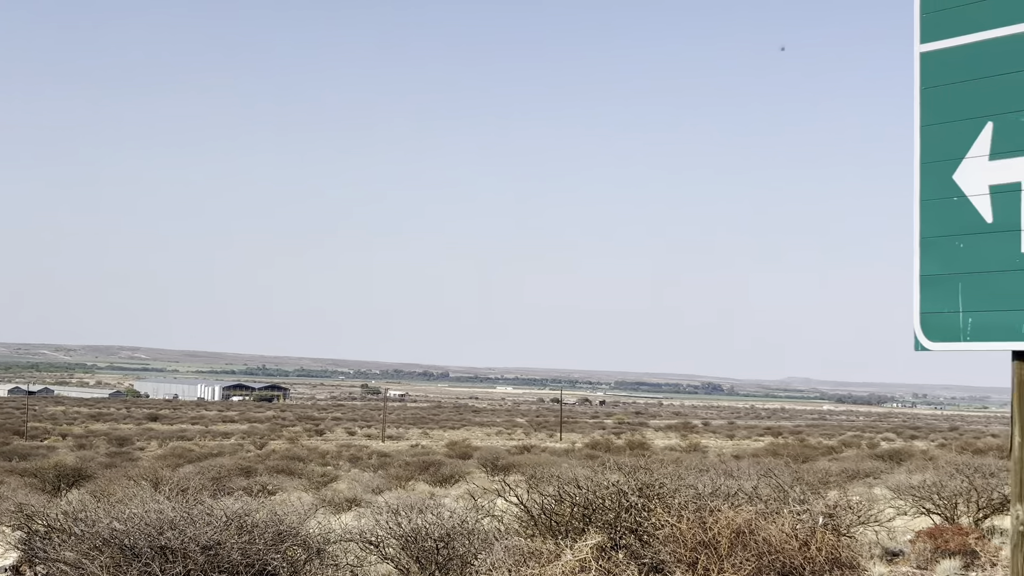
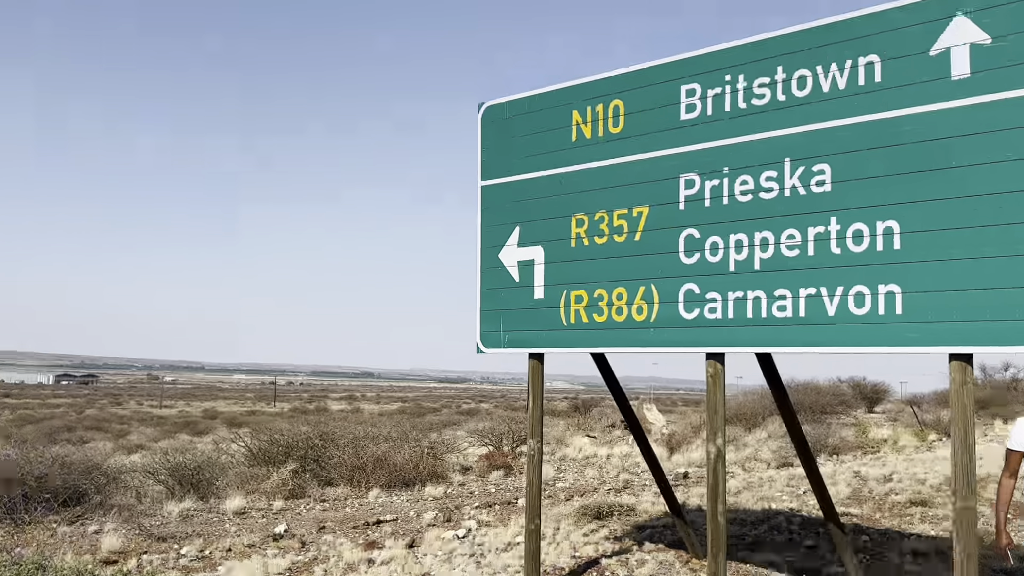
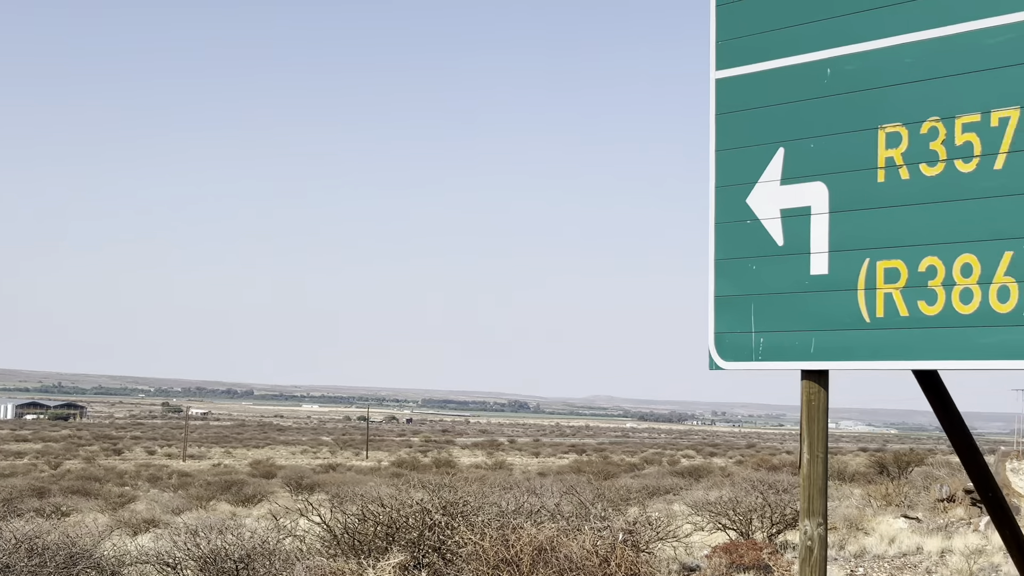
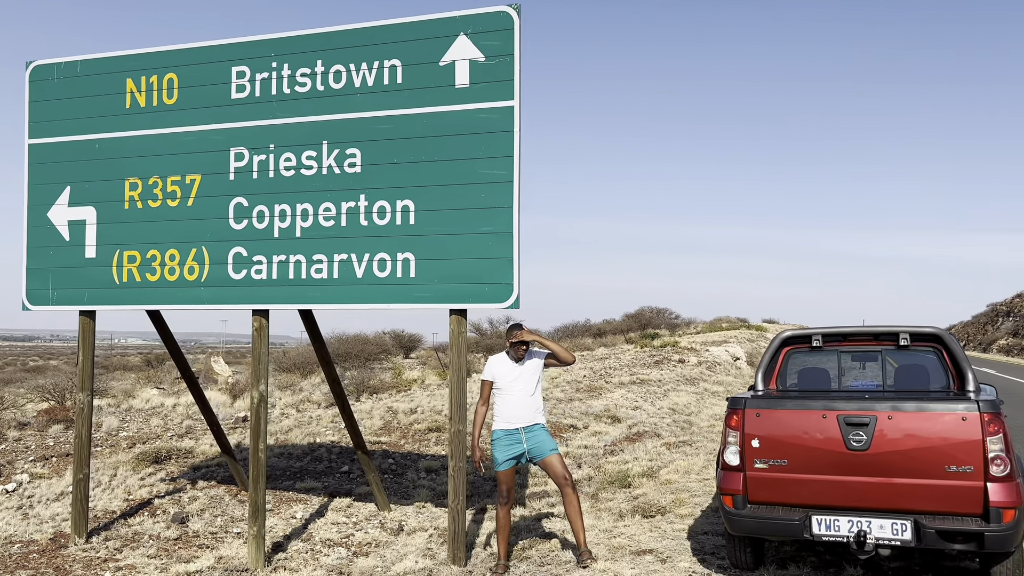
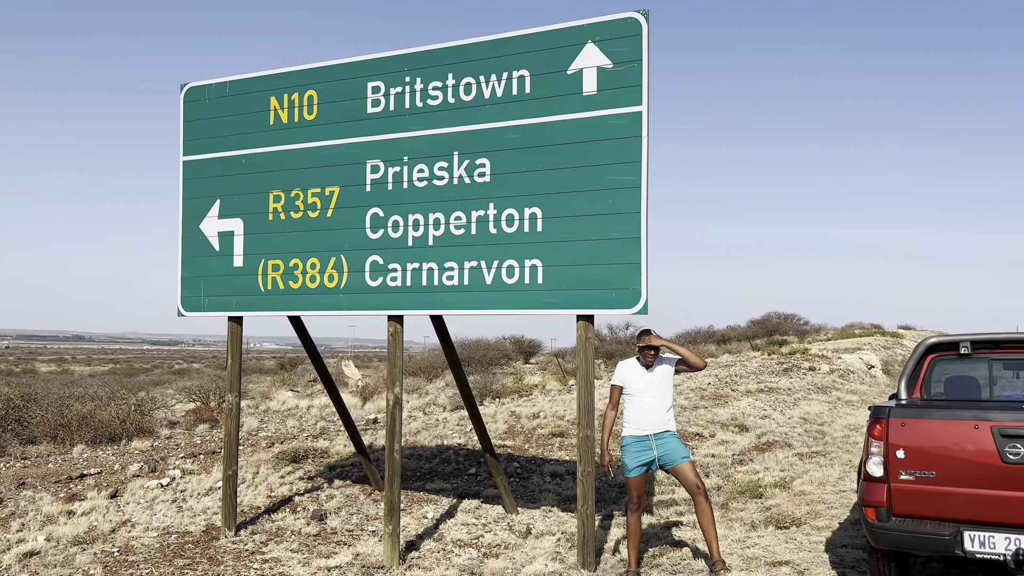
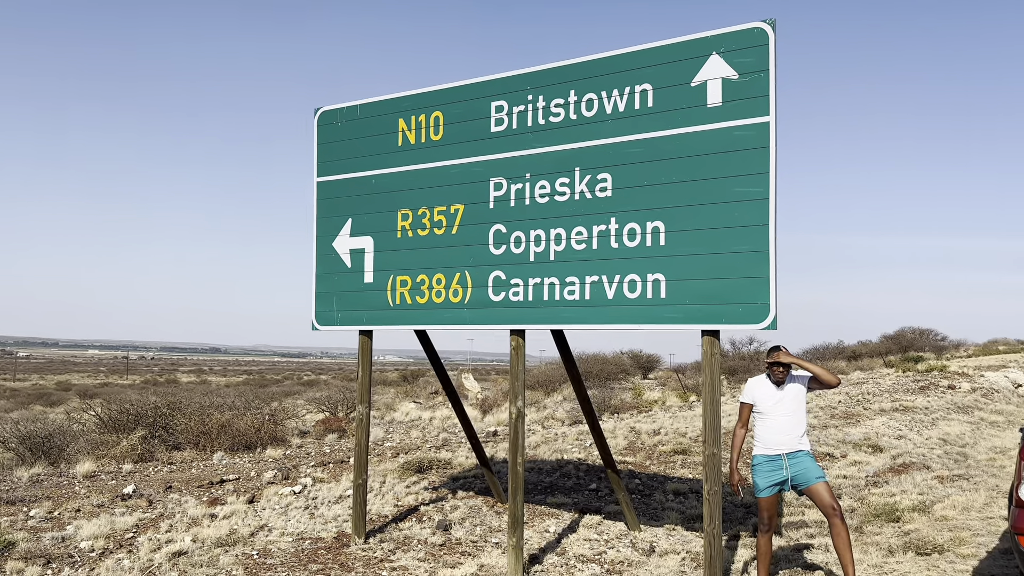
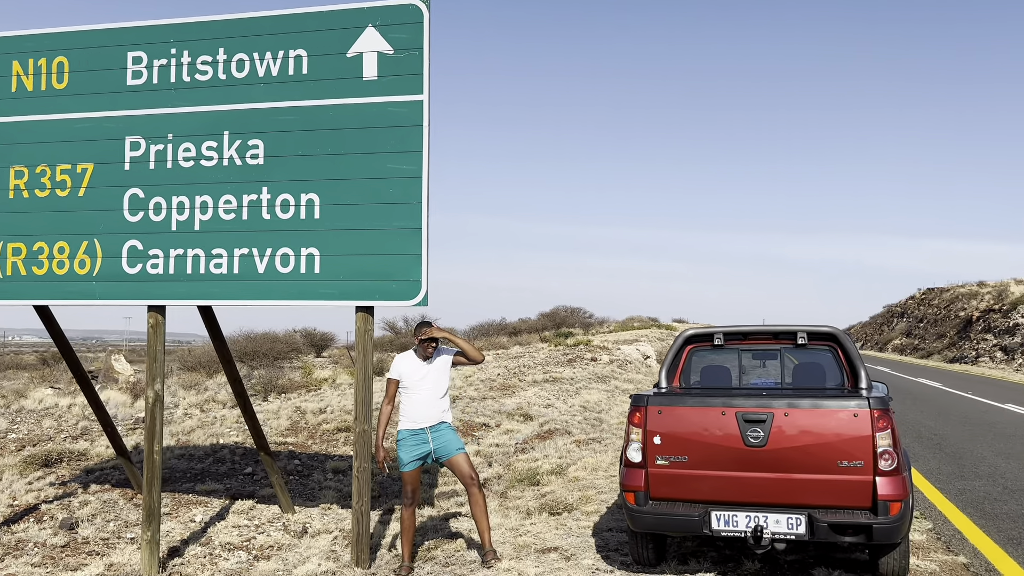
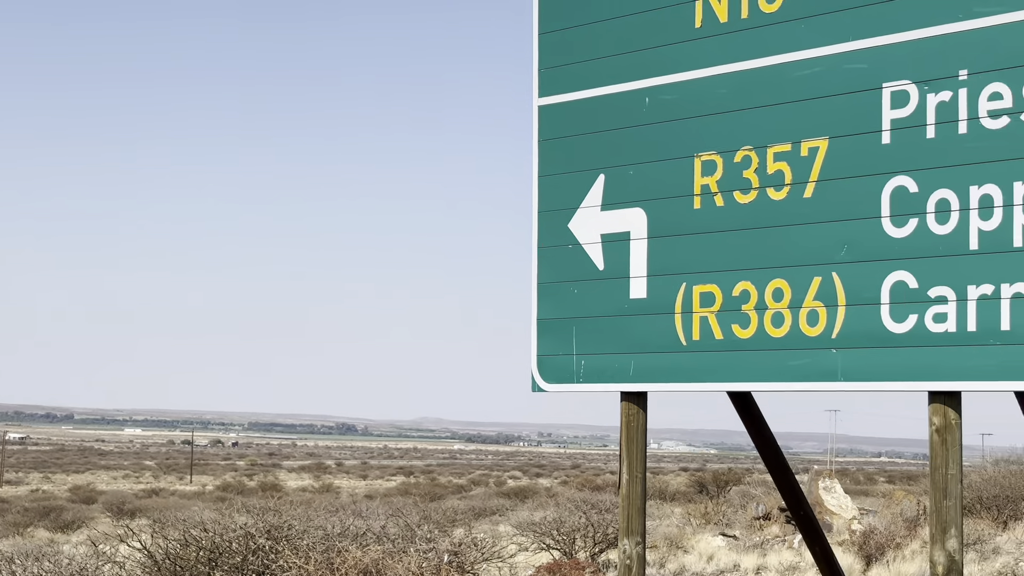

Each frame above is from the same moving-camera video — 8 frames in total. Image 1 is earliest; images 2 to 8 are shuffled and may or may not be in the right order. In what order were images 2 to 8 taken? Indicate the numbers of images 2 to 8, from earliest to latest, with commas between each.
3, 8, 2, 6, 5, 4, 7
